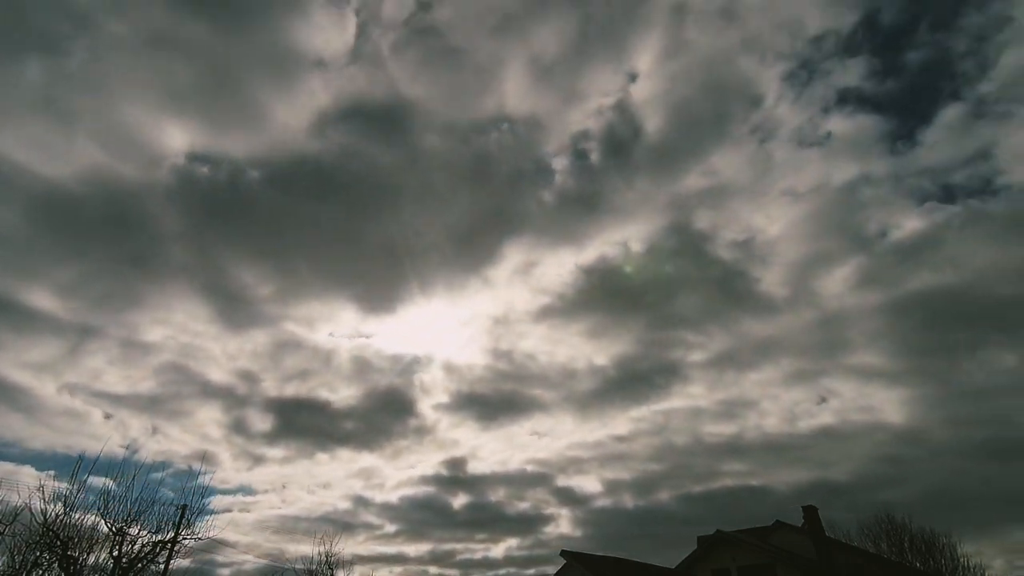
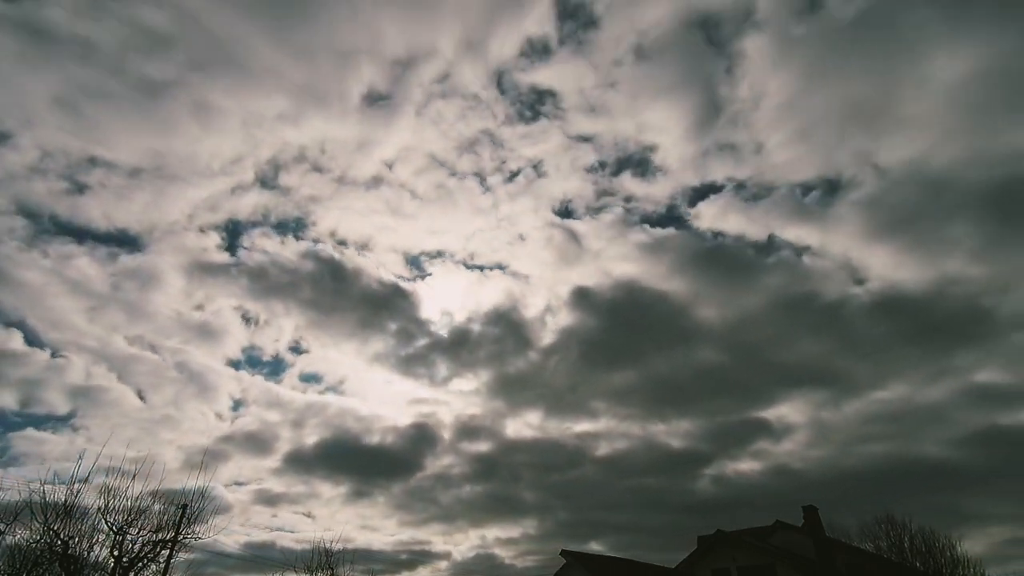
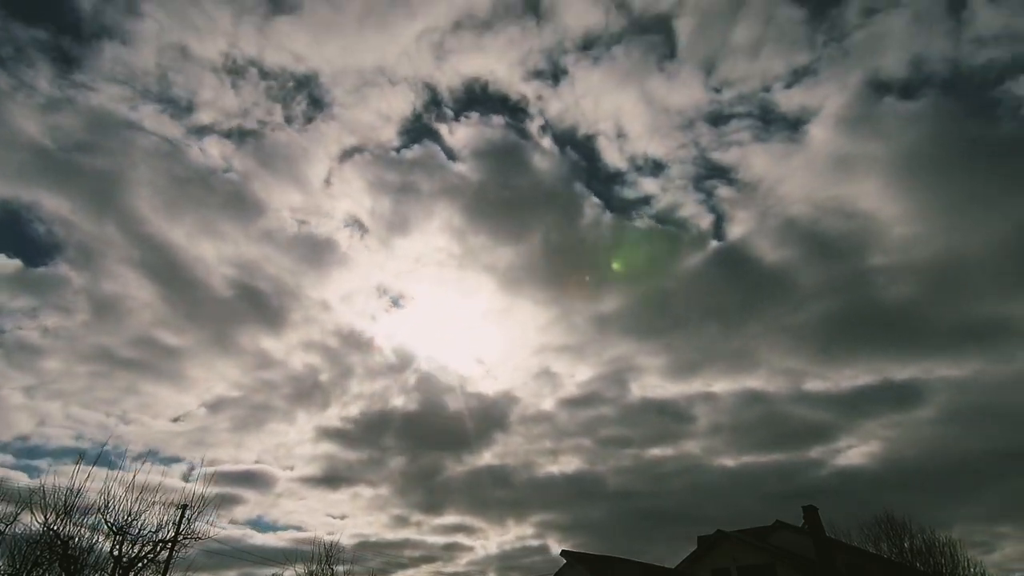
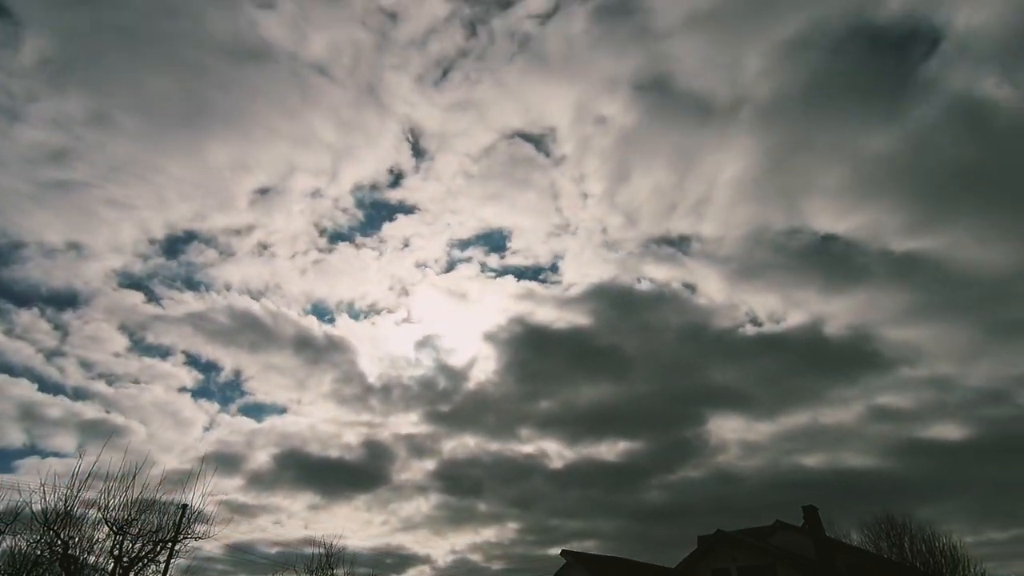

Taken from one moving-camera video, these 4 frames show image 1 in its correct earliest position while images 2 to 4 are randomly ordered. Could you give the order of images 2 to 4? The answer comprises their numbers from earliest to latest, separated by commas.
3, 2, 4
